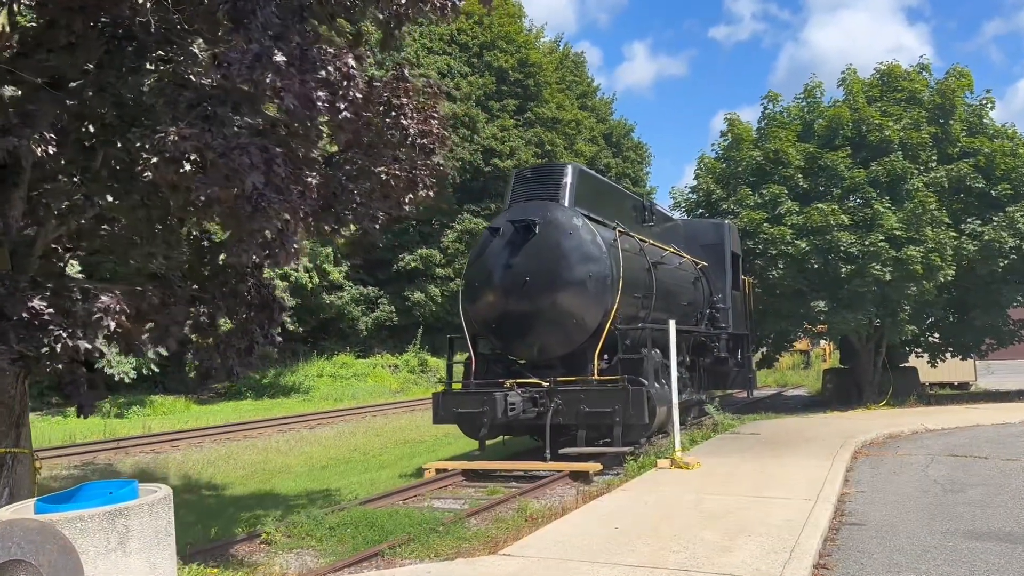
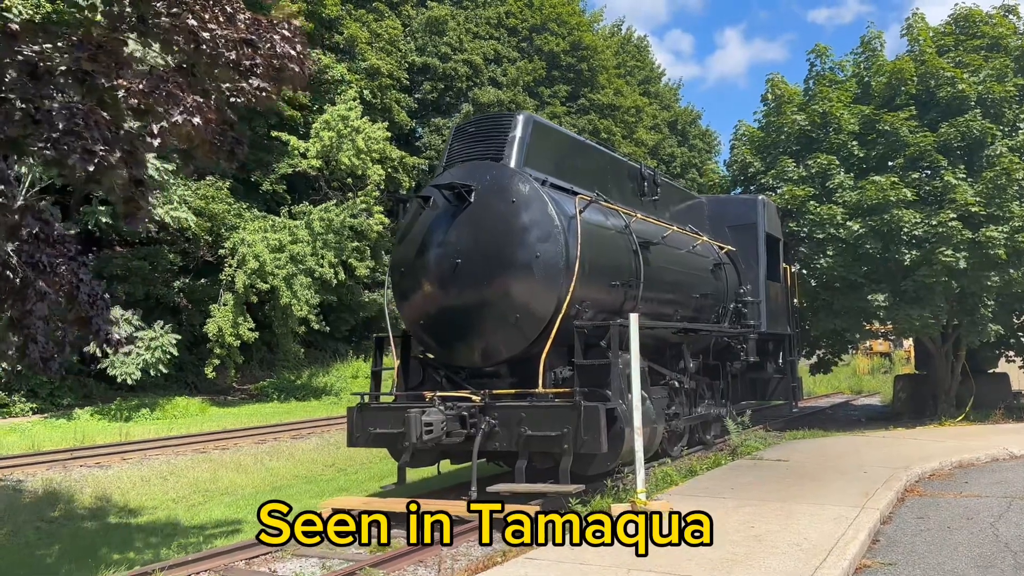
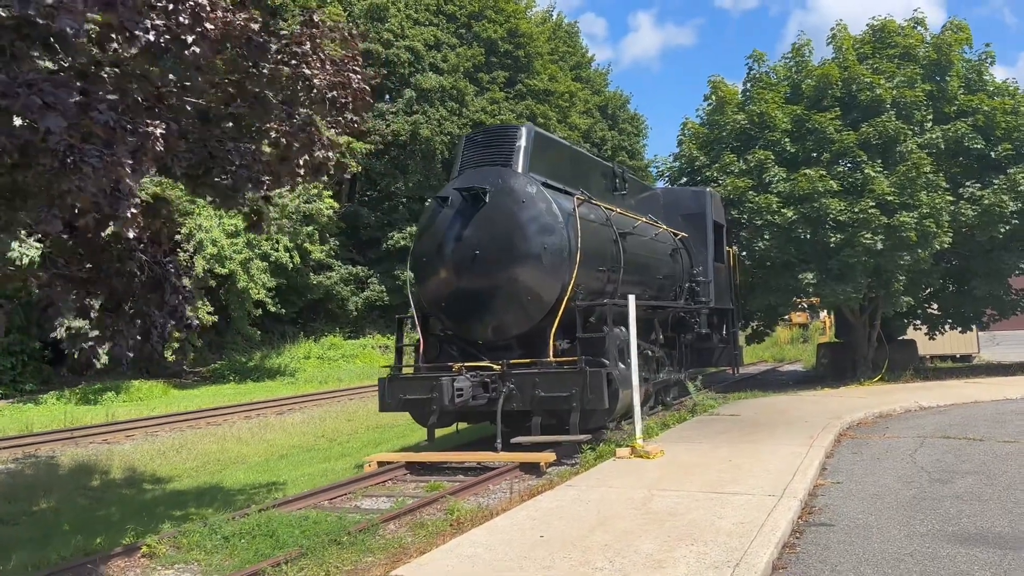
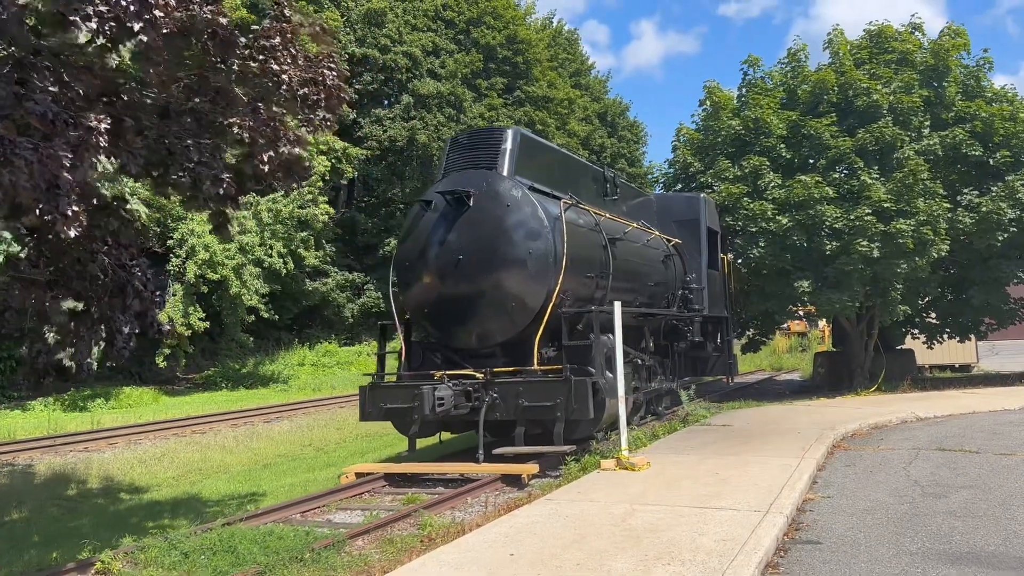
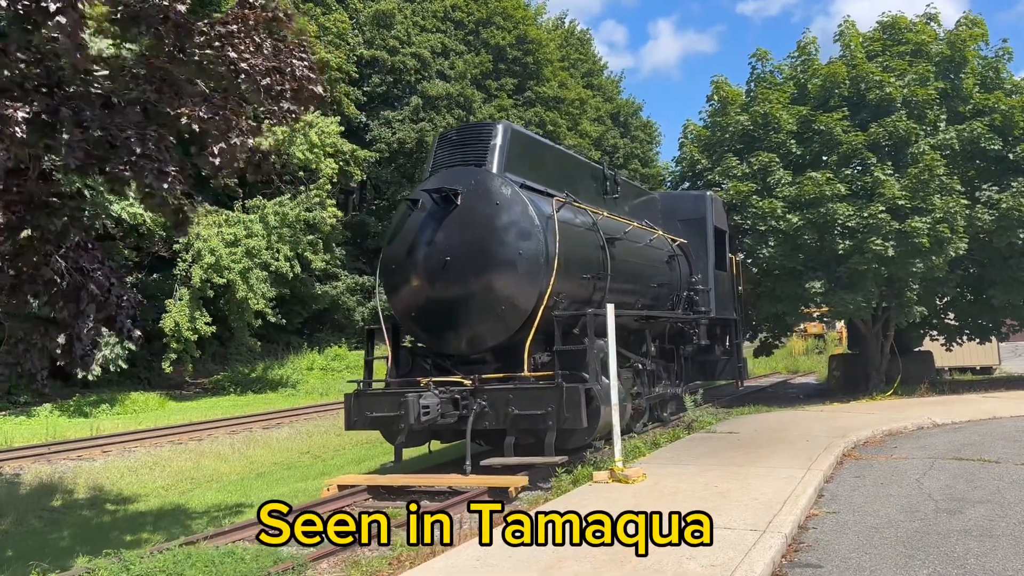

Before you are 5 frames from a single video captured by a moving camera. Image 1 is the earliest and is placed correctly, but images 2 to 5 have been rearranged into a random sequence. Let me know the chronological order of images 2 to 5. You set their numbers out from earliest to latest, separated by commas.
3, 4, 5, 2
